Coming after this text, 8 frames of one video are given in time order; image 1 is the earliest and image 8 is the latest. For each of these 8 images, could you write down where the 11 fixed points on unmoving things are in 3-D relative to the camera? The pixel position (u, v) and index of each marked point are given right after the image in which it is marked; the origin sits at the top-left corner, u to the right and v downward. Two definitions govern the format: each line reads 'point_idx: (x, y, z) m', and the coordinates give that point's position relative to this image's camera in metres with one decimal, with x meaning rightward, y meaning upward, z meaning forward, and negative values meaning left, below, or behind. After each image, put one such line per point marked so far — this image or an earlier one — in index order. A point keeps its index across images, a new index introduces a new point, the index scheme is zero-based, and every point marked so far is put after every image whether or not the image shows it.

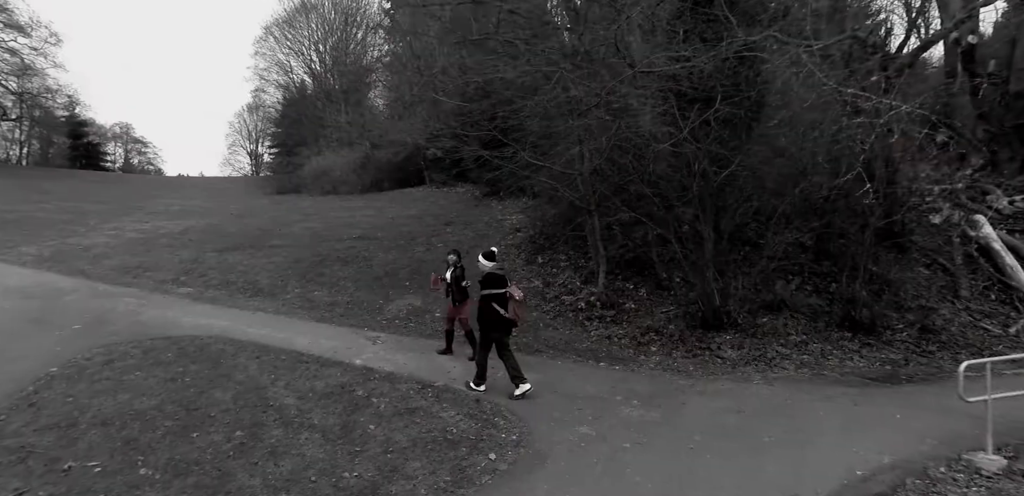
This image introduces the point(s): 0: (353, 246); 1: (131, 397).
0: (-4.5, +0.1, +15.0) m
1: (-4.4, -1.7, +6.1) m
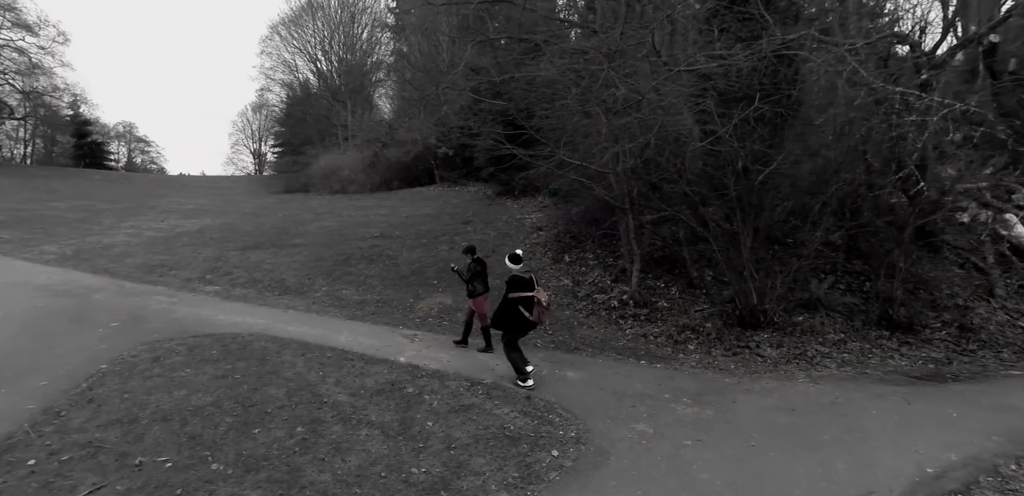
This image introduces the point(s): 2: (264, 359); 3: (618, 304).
0: (-3.9, +0.1, +15.1) m
1: (-3.8, -1.7, +6.2) m
2: (-3.4, -1.5, +7.3) m
3: (+2.0, -1.1, +10.0) m
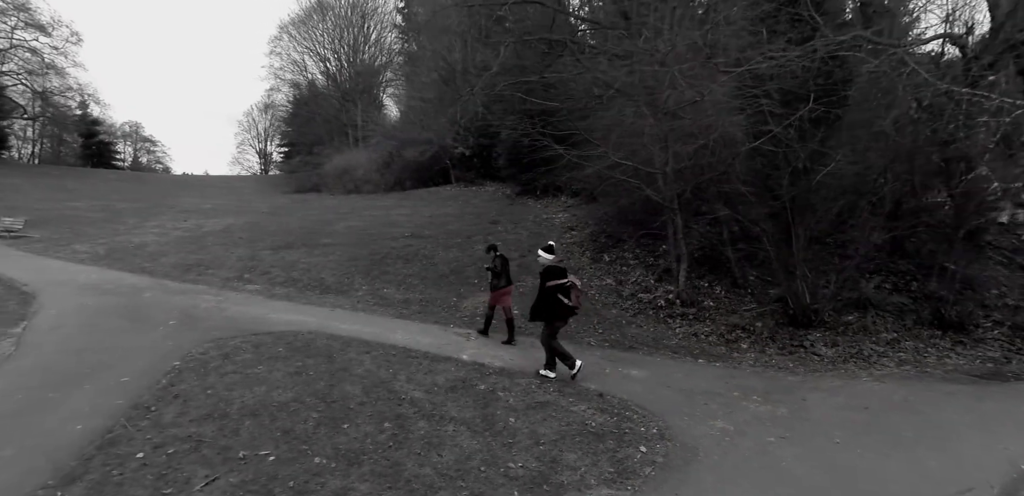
0: (-2.9, +0.1, +15.2) m
1: (-2.9, -1.7, +6.3) m
2: (-2.5, -1.5, +7.4) m
3: (+2.9, -1.1, +10.1) m
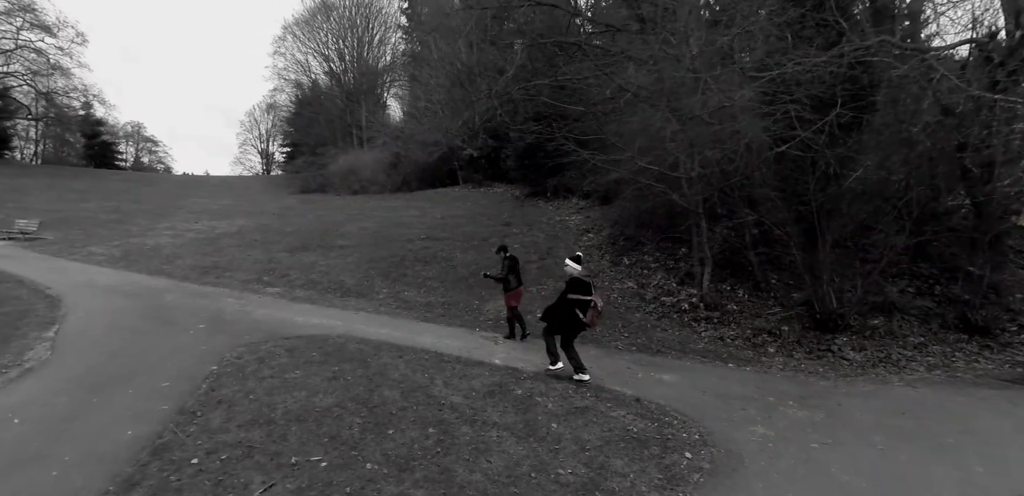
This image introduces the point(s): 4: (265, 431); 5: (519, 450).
0: (-2.5, +0.1, +15.3) m
1: (-2.5, -1.8, +6.4) m
2: (-2.1, -1.6, +7.5) m
3: (+3.4, -1.1, +10.1) m
4: (-2.6, -1.9, +5.5) m
5: (+0.1, -2.0, +5.3) m
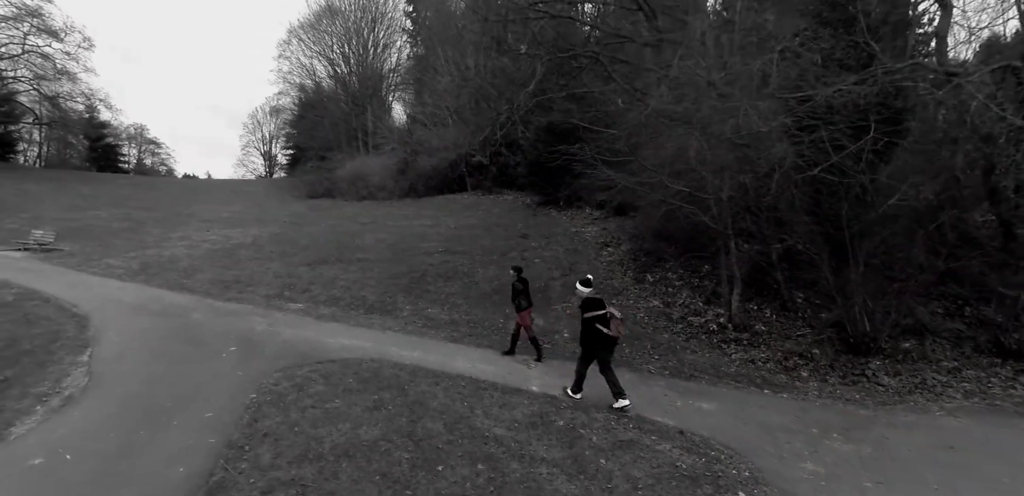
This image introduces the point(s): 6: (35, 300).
0: (-1.9, -0.4, +15.3) m
1: (-1.9, -2.2, +6.4) m
2: (-1.5, -2.0, +7.5) m
3: (+3.9, -1.5, +10.1) m
4: (-2.0, -2.3, +5.5) m
5: (+0.6, -2.4, +5.3) m
6: (-11.0, -1.2, +12.1) m
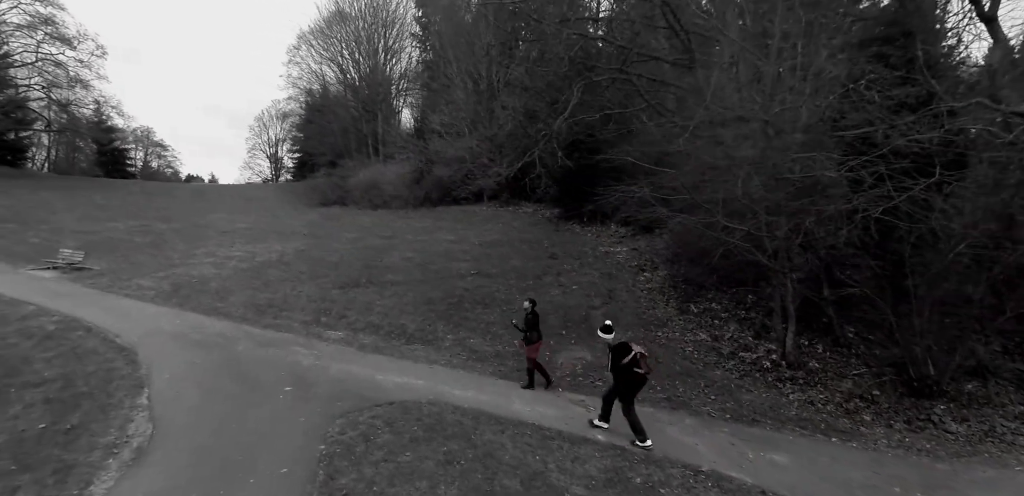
0: (-0.9, -1.0, +15.2) m
1: (-1.0, -2.8, +6.3) m
2: (-0.6, -2.7, +7.4) m
3: (+4.9, -2.2, +10.0) m
4: (-1.1, -3.0, +5.4) m
5: (+1.5, -3.1, +5.2) m
6: (-10.0, -1.9, +12.2) m
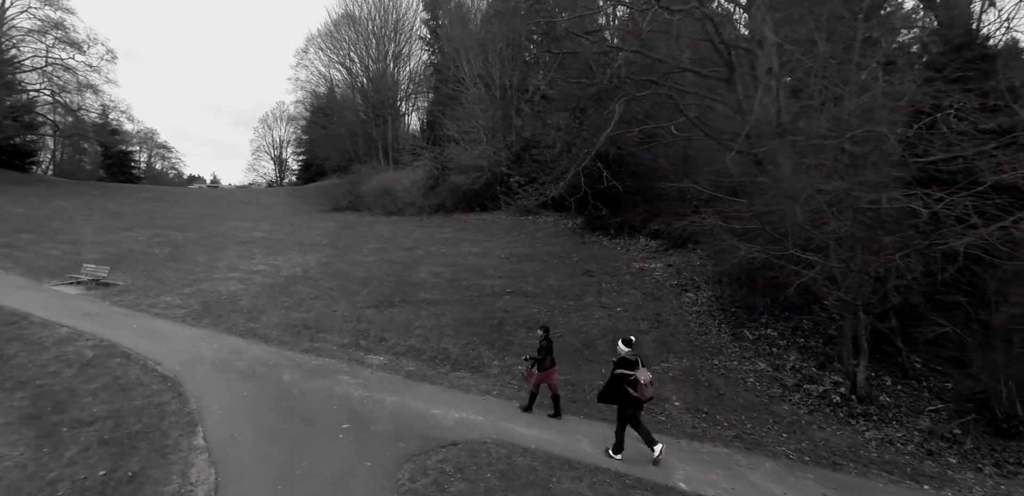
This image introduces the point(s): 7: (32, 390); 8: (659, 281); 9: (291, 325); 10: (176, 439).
0: (+0.2, -1.6, +14.9) m
1: (+0.1, -3.4, +6.0) m
2: (+0.5, -3.2, +7.1) m
3: (+6.0, -2.8, +9.7) m
4: (0.0, -3.5, +5.1) m
5: (+2.6, -3.6, +4.9) m
6: (-8.9, -2.5, +11.9) m
7: (-9.3, -2.7, +10.2) m
8: (+4.4, -1.0, +16.1) m
9: (-6.3, -2.2, +15.0) m
10: (-5.3, -3.0, +8.3) m
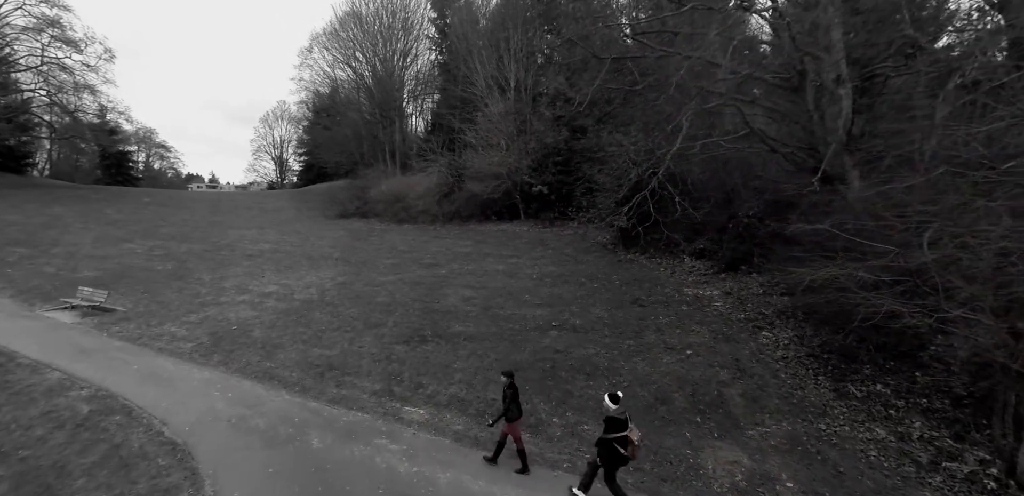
0: (+1.5, -2.4, +13.2) m
1: (+1.4, -4.2, +4.3) m
2: (+1.8, -4.0, +5.4) m
3: (+7.2, -3.5, +8.0) m
4: (+1.3, -4.3, +3.4) m
5: (+3.9, -4.4, +3.2) m
6: (-7.6, -3.2, +10.2) m
7: (-8.0, -3.5, +8.5) m
8: (+5.6, -1.8, +14.4) m
9: (-5.0, -3.0, +13.3) m
10: (-4.1, -3.8, +6.6) m
